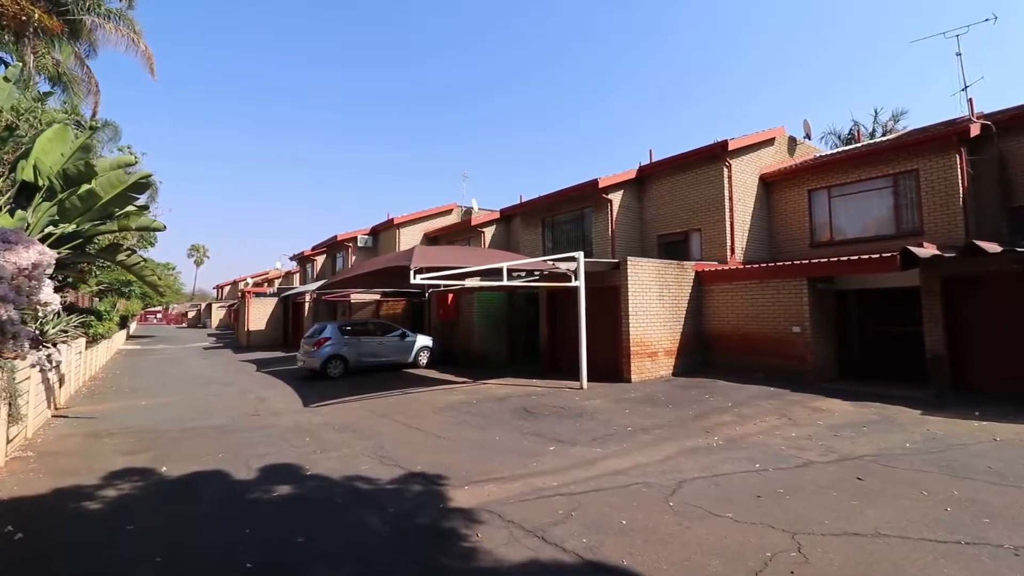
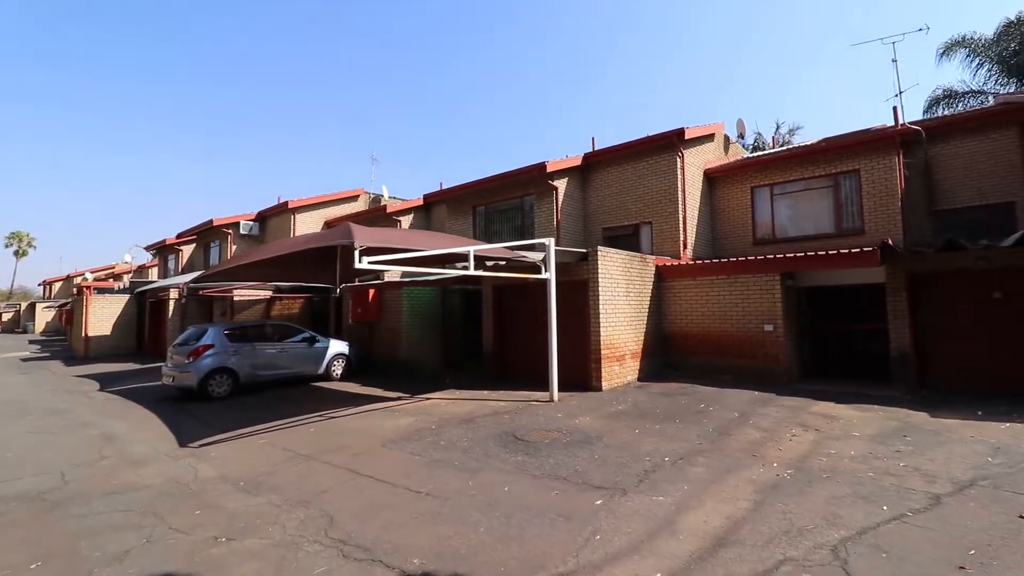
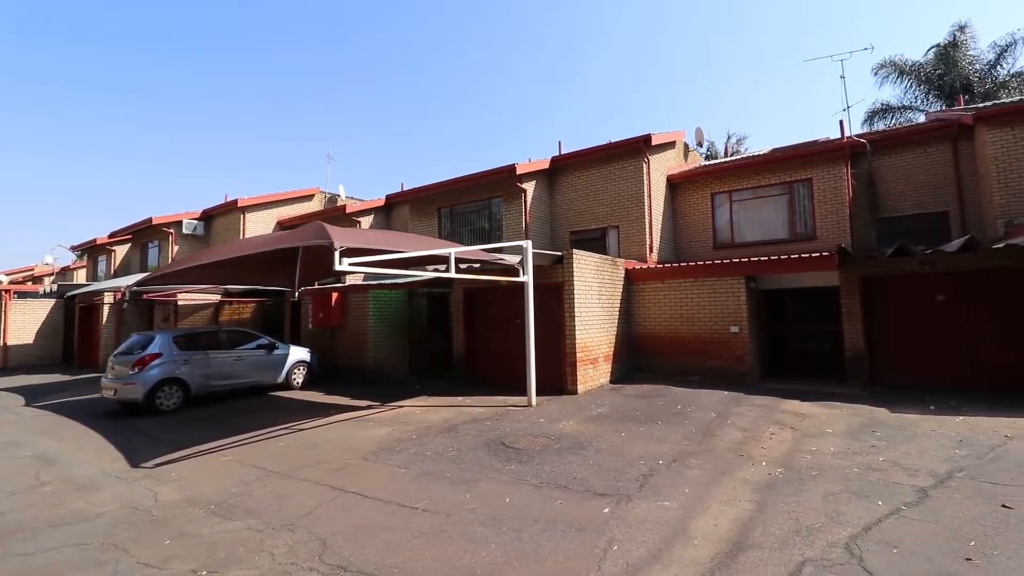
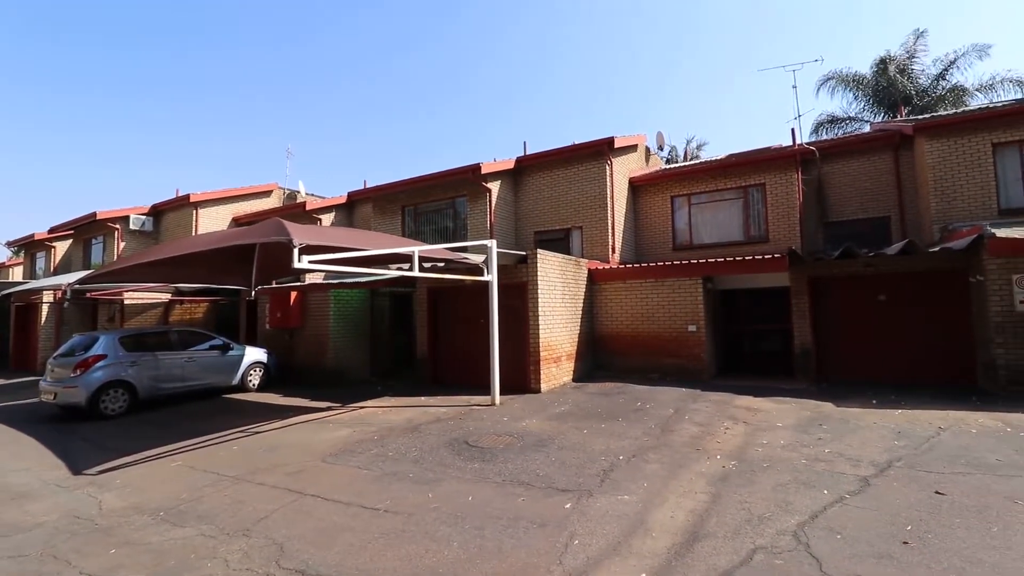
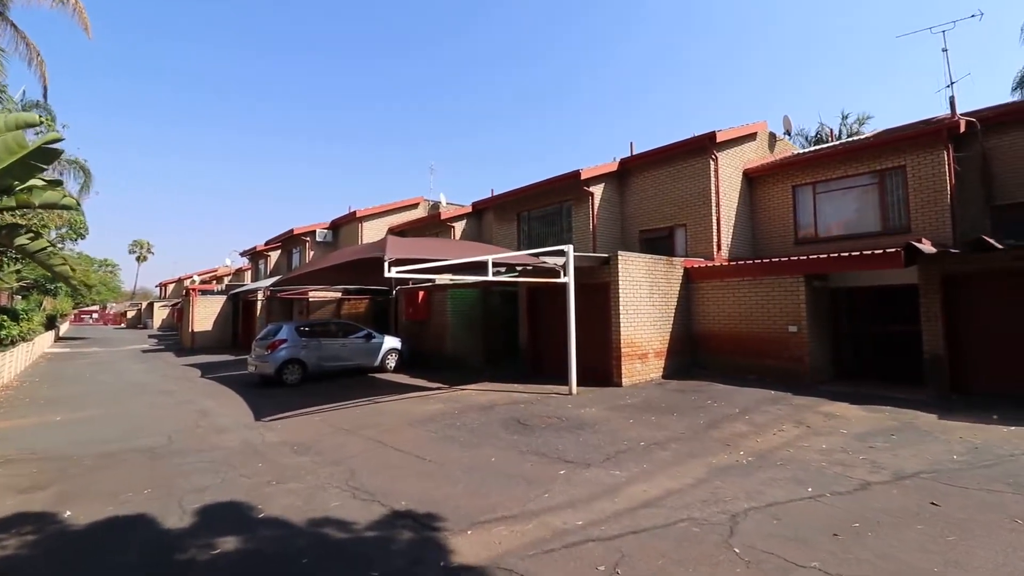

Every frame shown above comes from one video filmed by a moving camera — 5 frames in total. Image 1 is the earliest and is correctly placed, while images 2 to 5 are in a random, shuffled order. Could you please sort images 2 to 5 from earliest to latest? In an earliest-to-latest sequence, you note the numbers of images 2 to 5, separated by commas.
5, 2, 3, 4
